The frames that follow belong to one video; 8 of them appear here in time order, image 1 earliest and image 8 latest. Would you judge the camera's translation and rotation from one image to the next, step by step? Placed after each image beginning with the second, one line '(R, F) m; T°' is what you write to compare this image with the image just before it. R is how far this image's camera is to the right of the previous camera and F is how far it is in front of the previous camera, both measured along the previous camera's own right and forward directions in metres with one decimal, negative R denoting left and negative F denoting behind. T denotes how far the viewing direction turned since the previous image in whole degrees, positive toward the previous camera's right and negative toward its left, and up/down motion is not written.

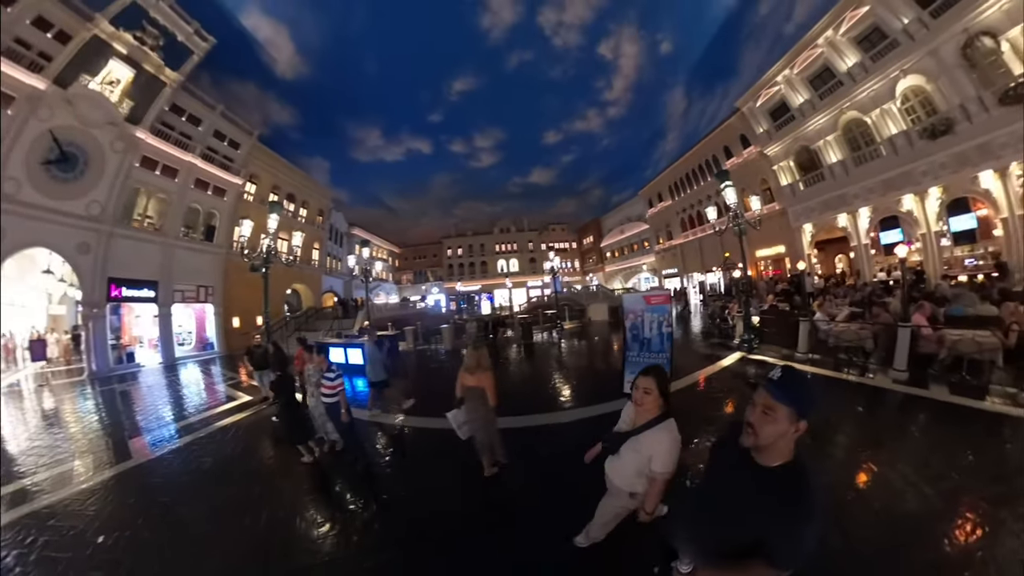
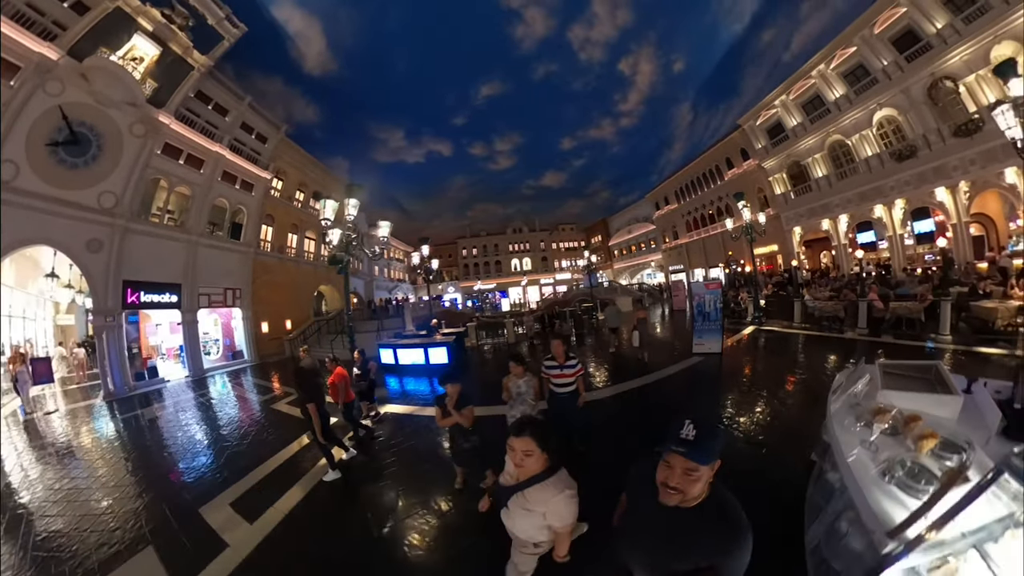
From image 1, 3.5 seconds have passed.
(-0.4, 0.0) m; +9°
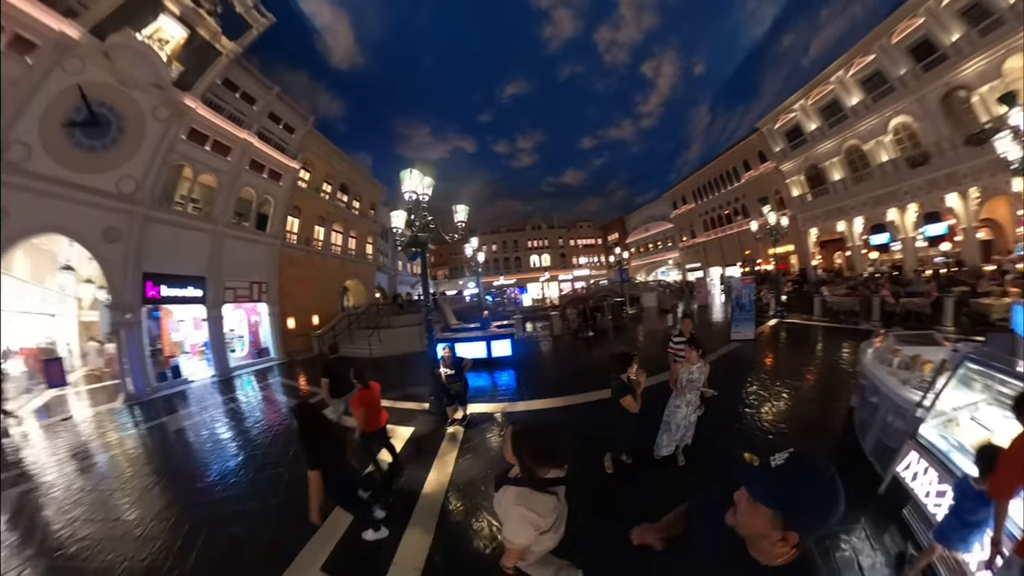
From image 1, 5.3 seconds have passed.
(-0.2, 0.0) m; +3°
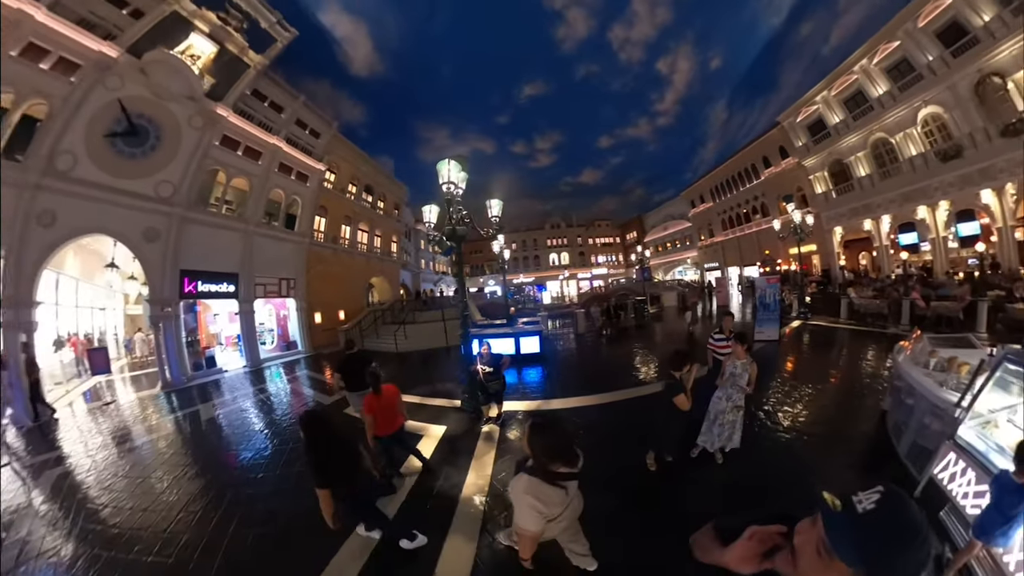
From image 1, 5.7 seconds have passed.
(0.0, 0.0) m; -3°
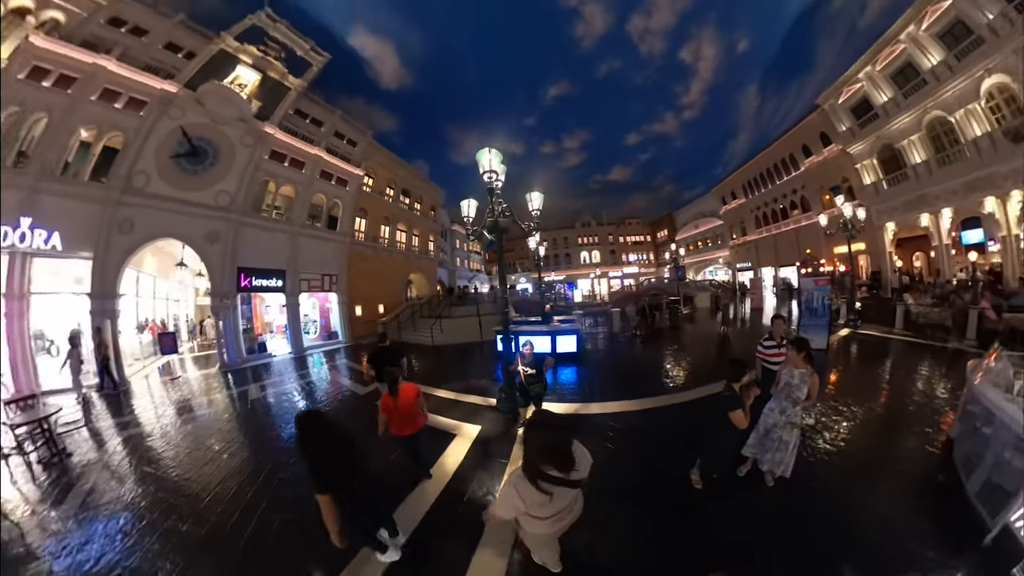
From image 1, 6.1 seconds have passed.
(+0.2, 0.0) m; -8°
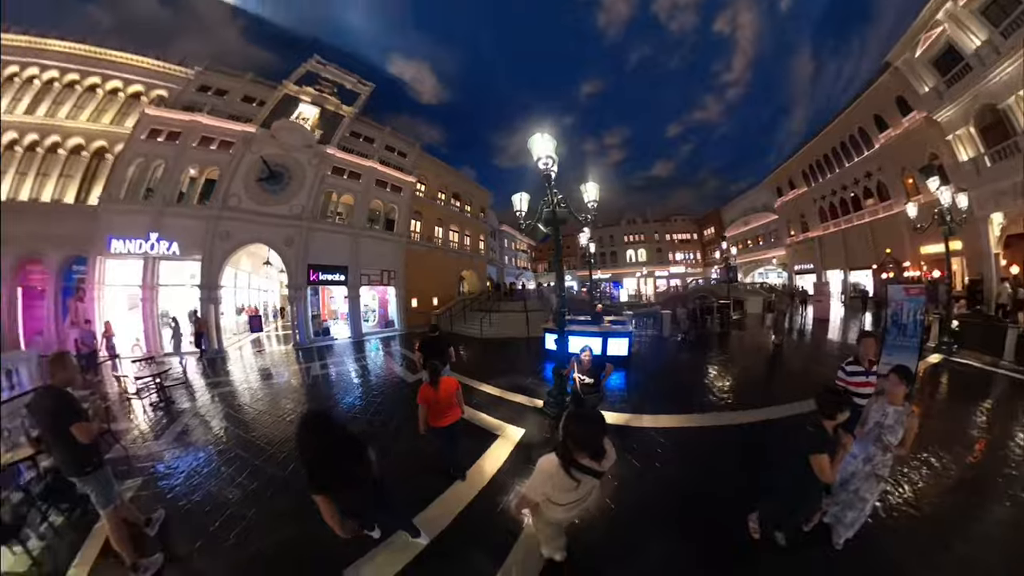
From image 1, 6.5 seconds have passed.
(+0.3, 0.0) m; -14°
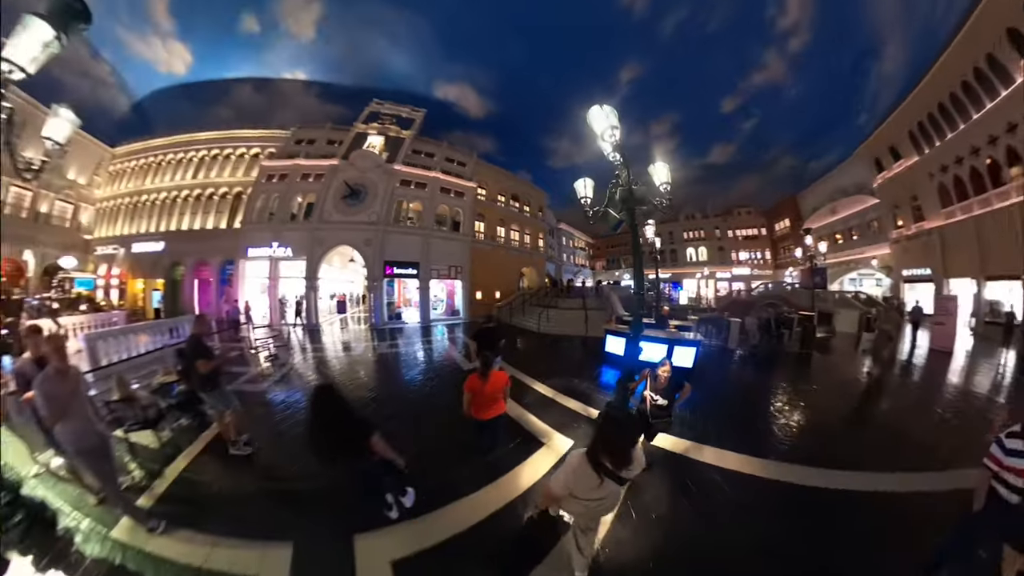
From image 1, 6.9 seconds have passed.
(+0.5, -0.1) m; -20°
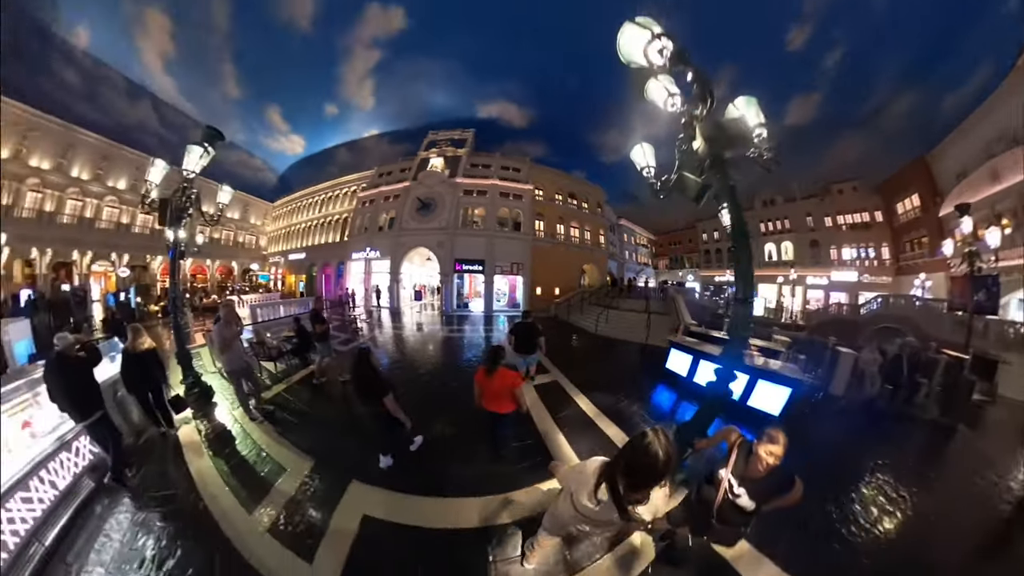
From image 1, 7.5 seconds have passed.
(+0.9, 0.0) m; -28°
